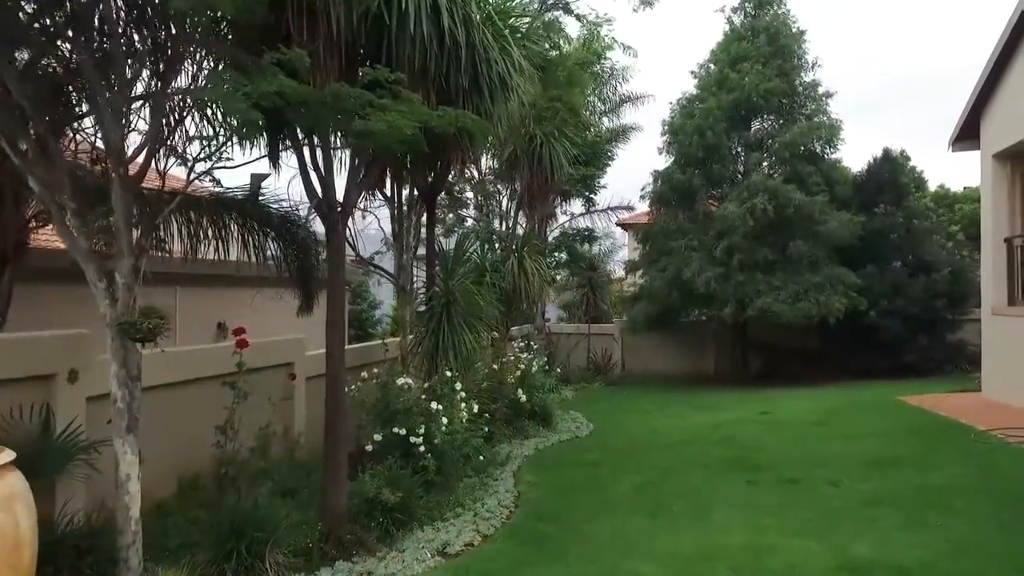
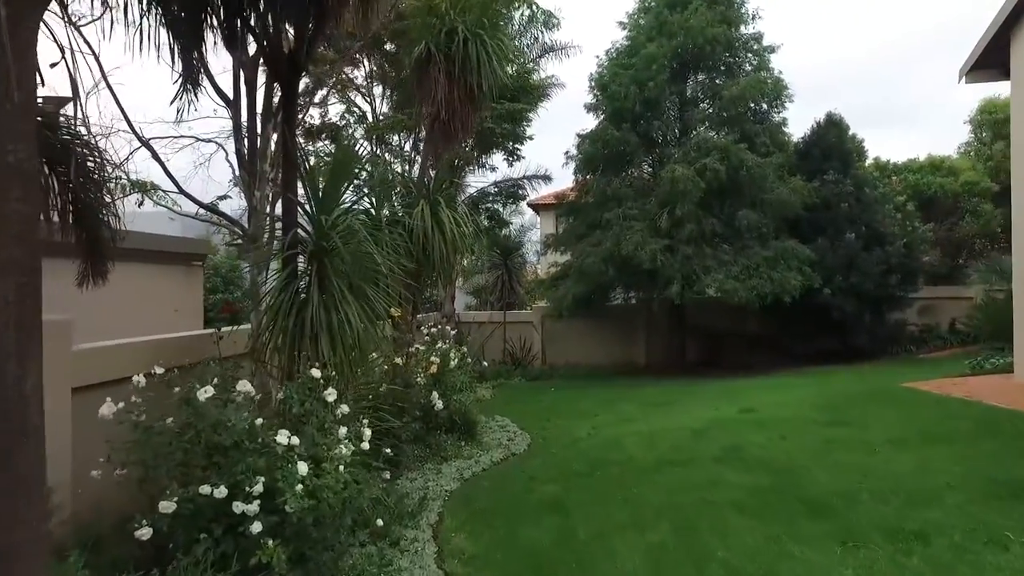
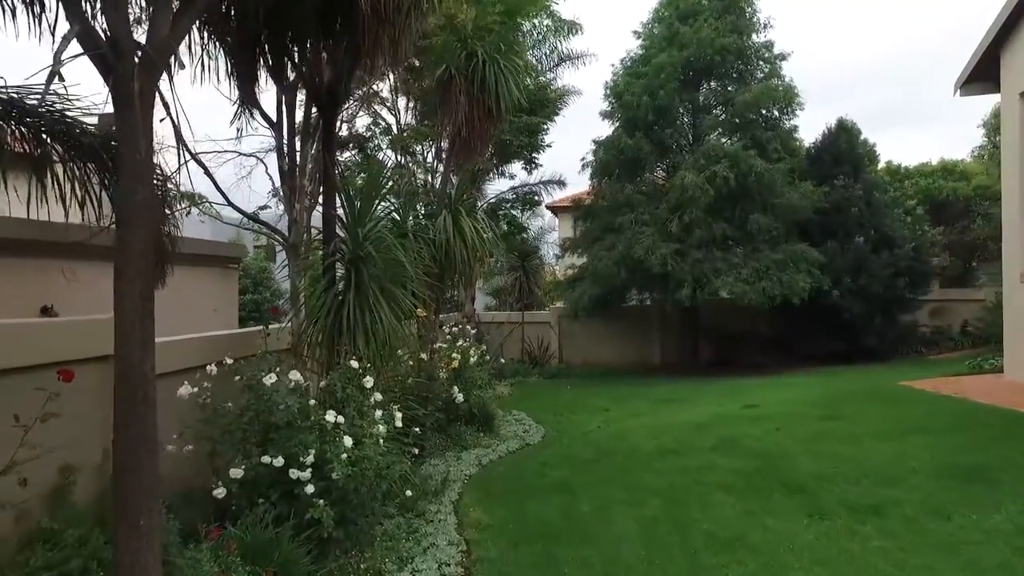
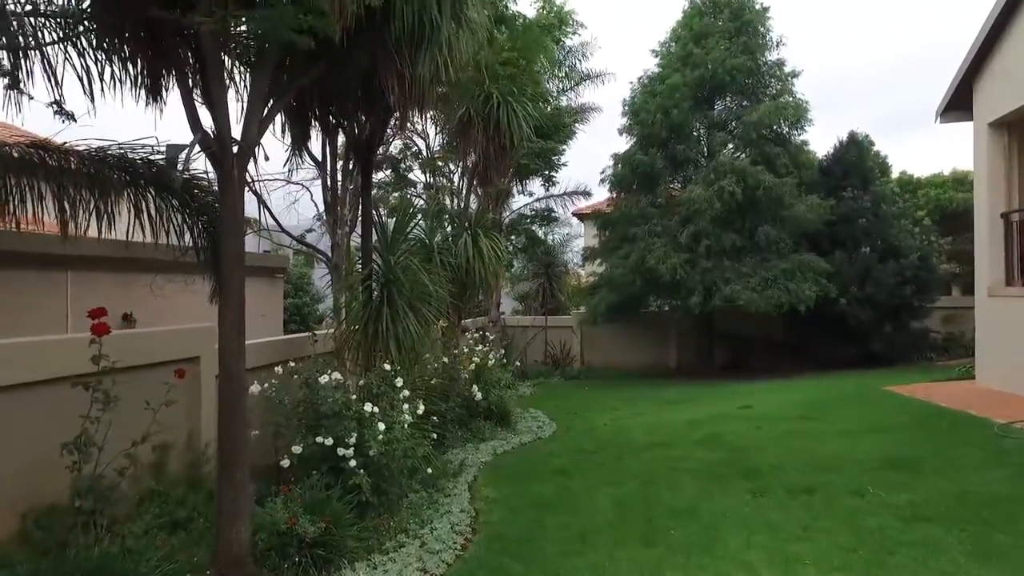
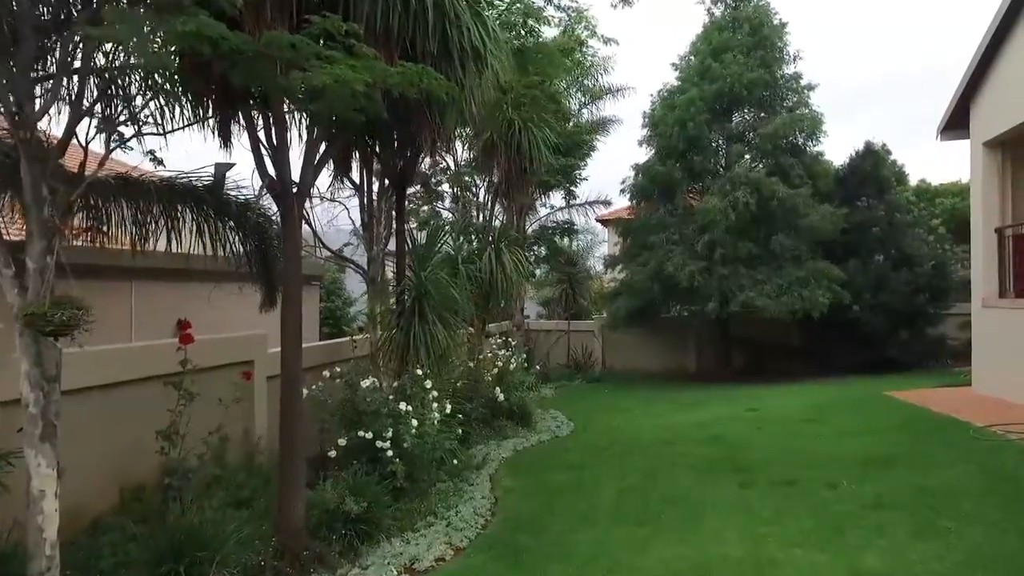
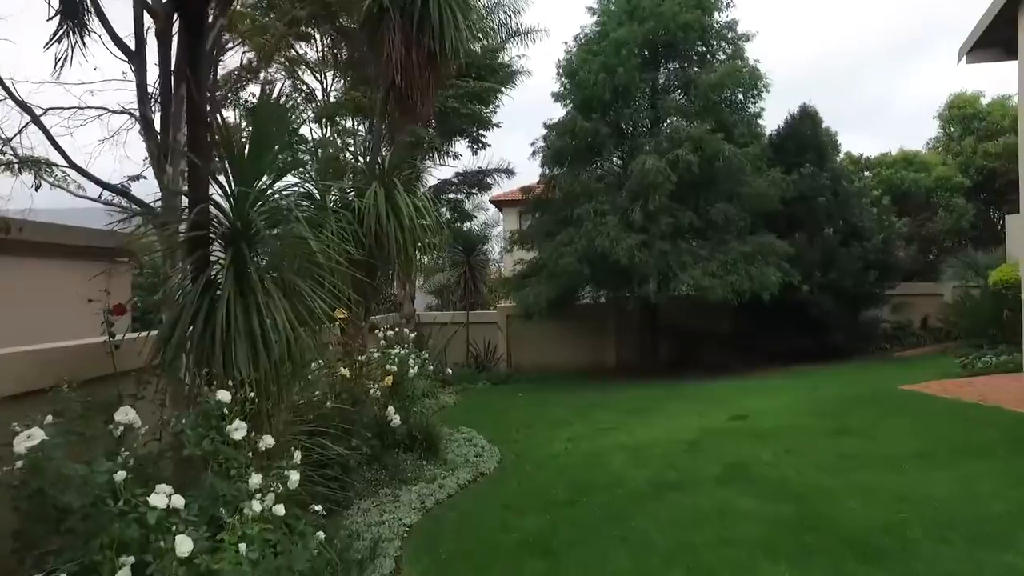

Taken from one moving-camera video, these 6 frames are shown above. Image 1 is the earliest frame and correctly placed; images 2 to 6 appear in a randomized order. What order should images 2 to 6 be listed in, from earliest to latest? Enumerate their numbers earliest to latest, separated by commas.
5, 4, 3, 2, 6
